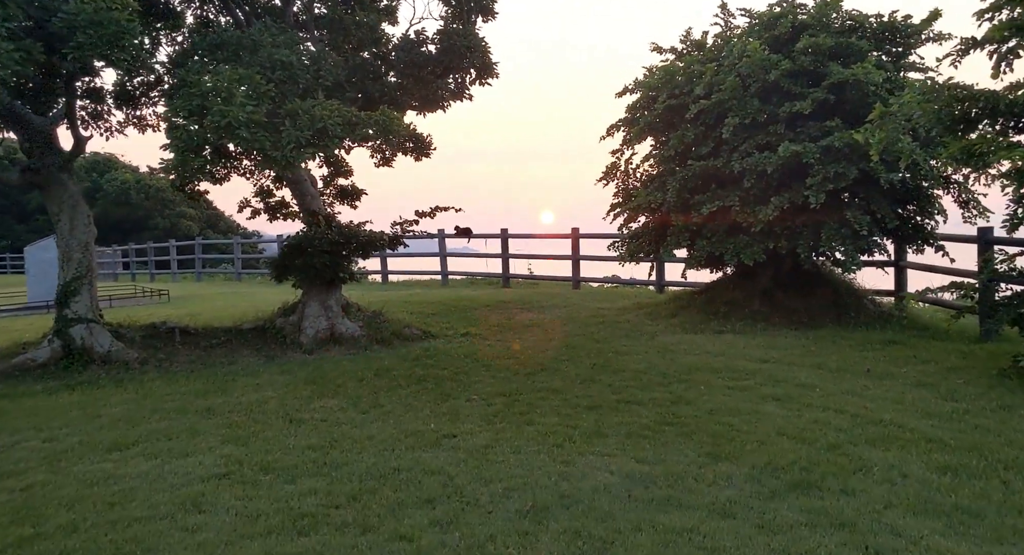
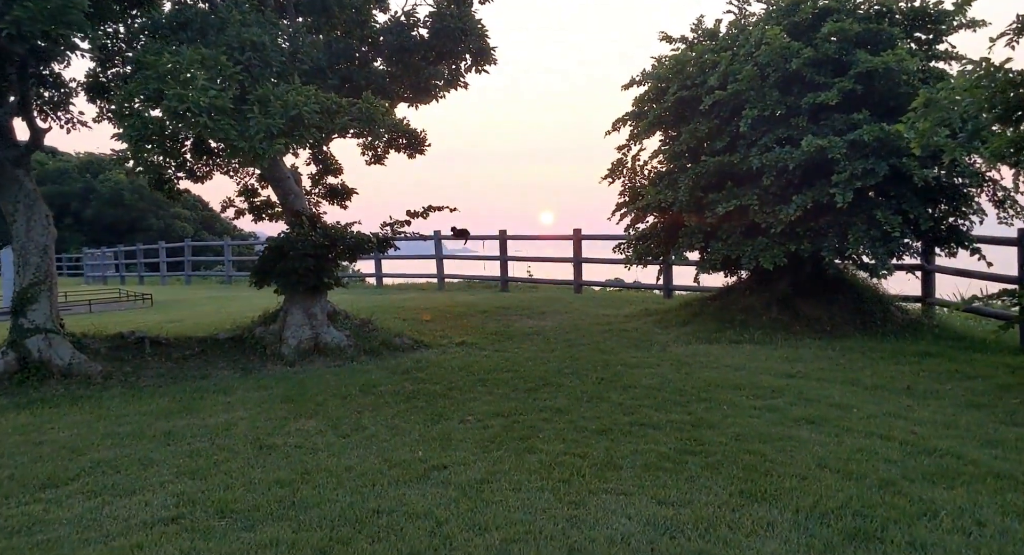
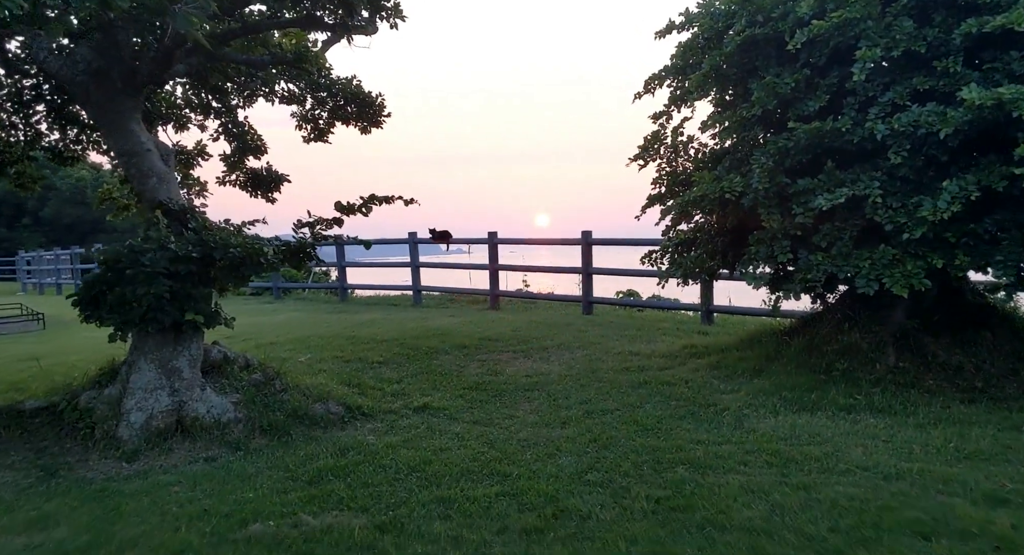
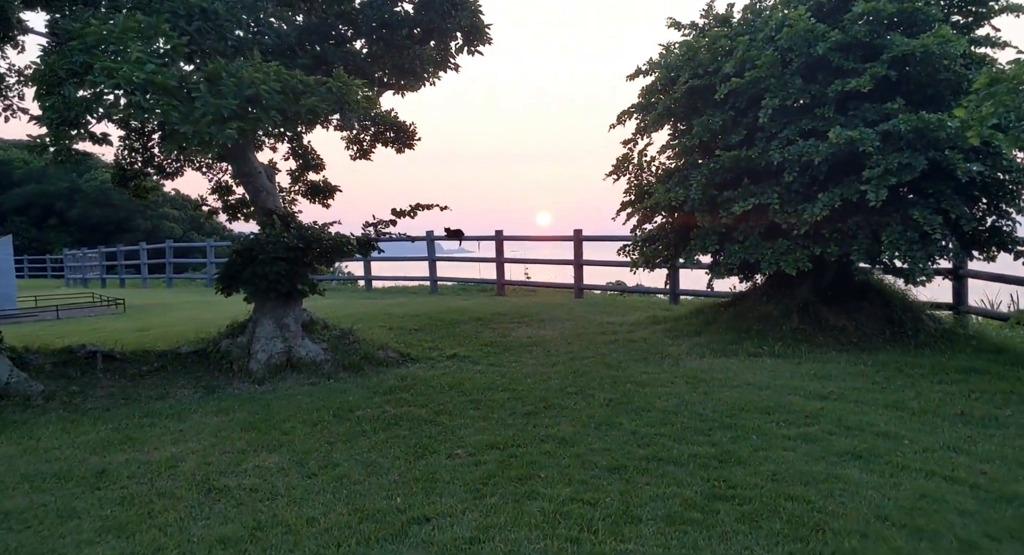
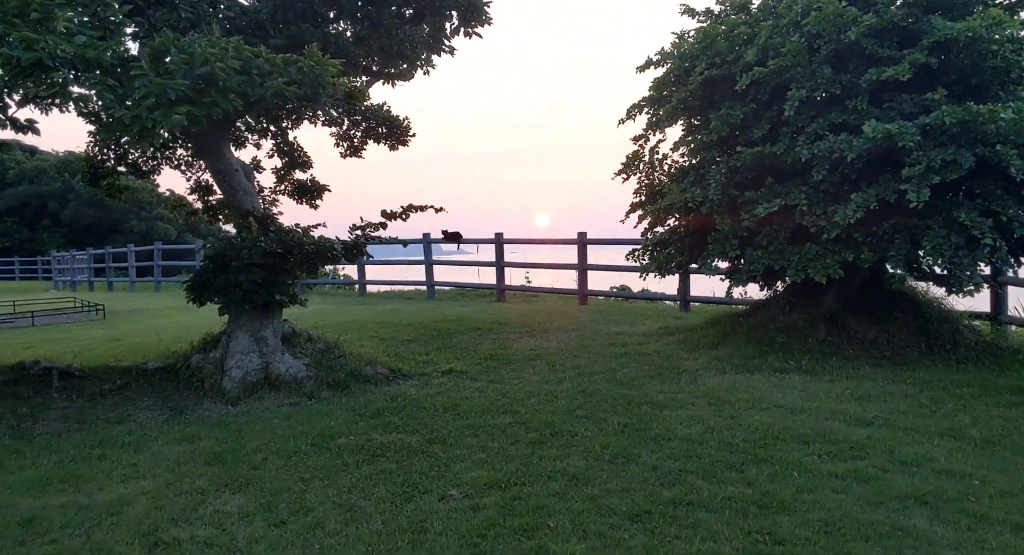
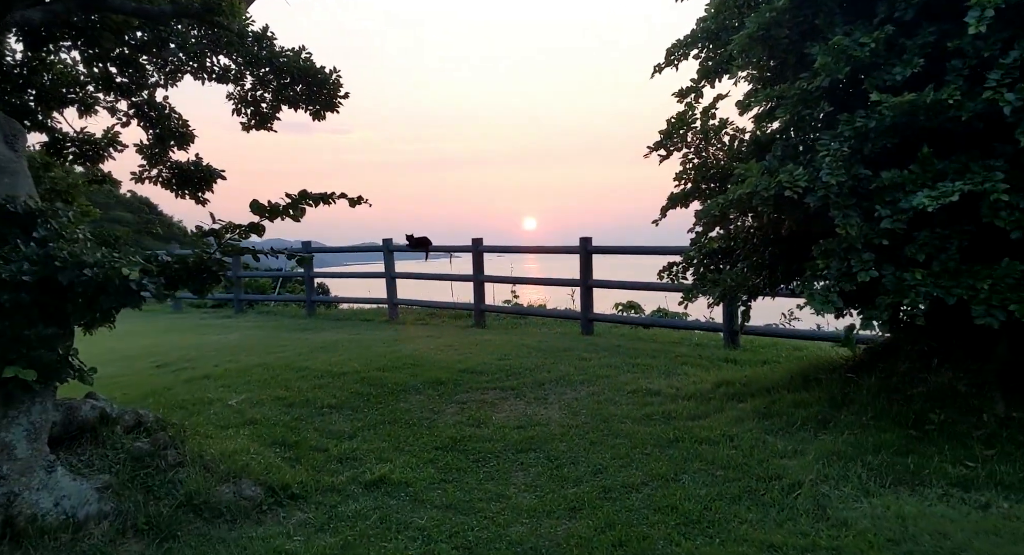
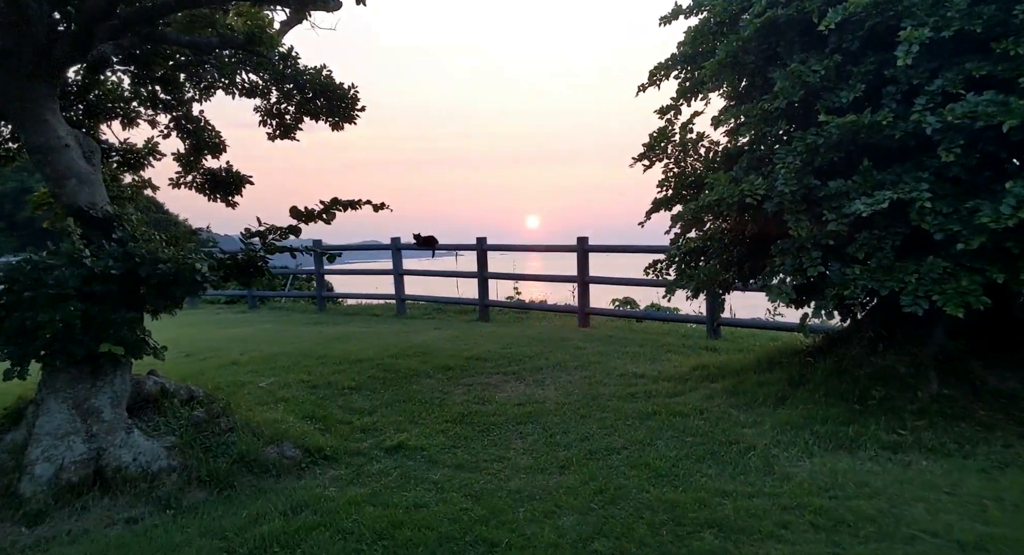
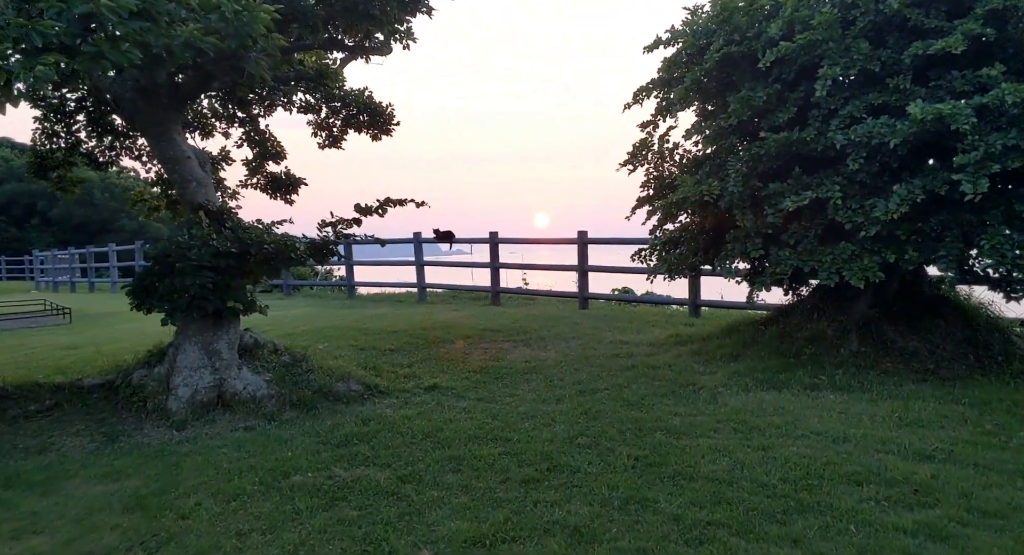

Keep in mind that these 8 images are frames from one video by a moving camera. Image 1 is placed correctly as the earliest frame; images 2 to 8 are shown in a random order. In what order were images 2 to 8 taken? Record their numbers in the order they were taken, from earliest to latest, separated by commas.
2, 4, 5, 8, 3, 7, 6
